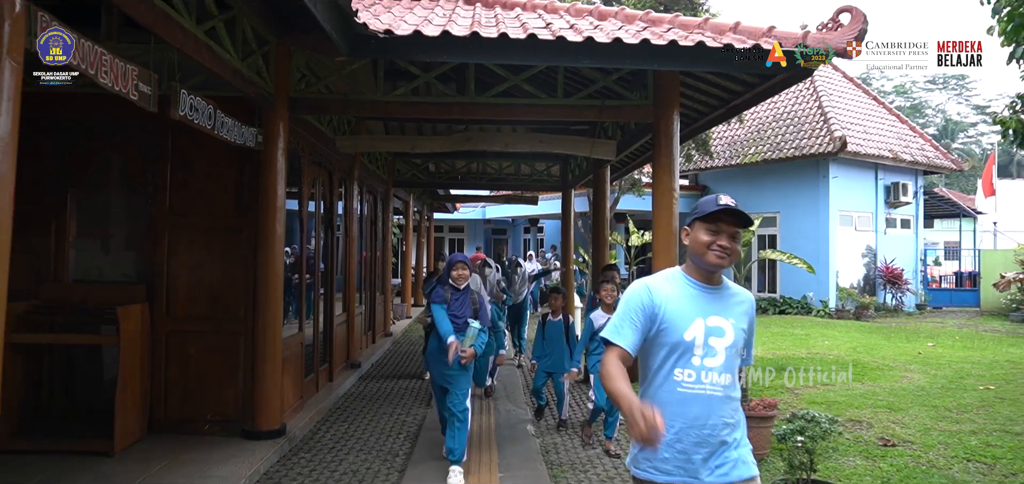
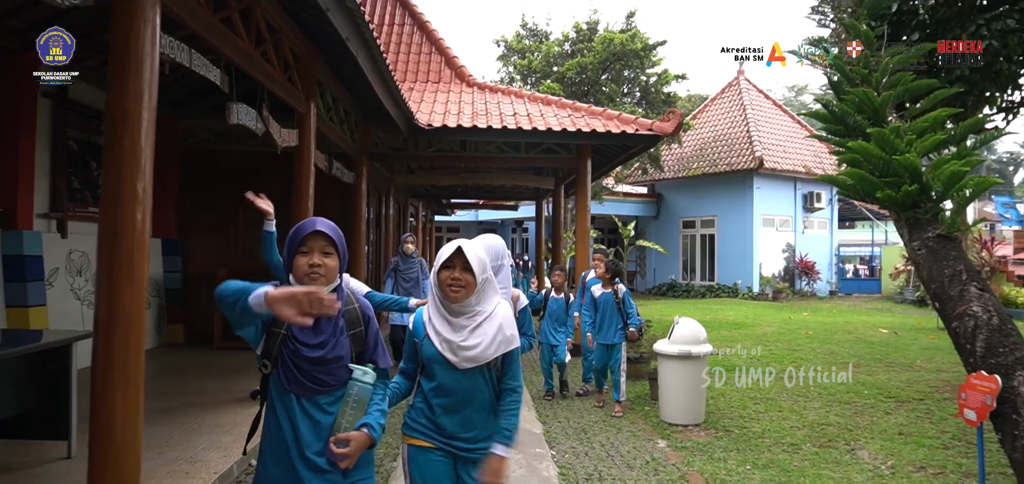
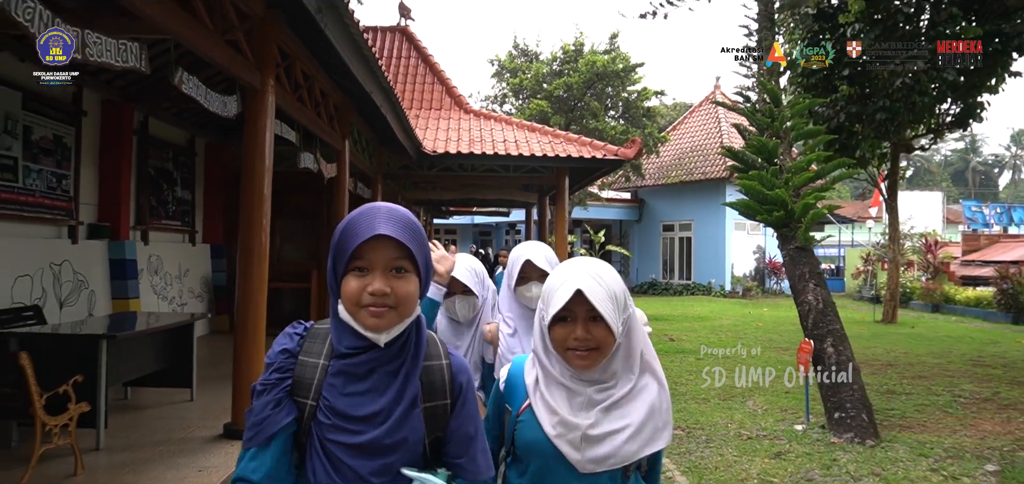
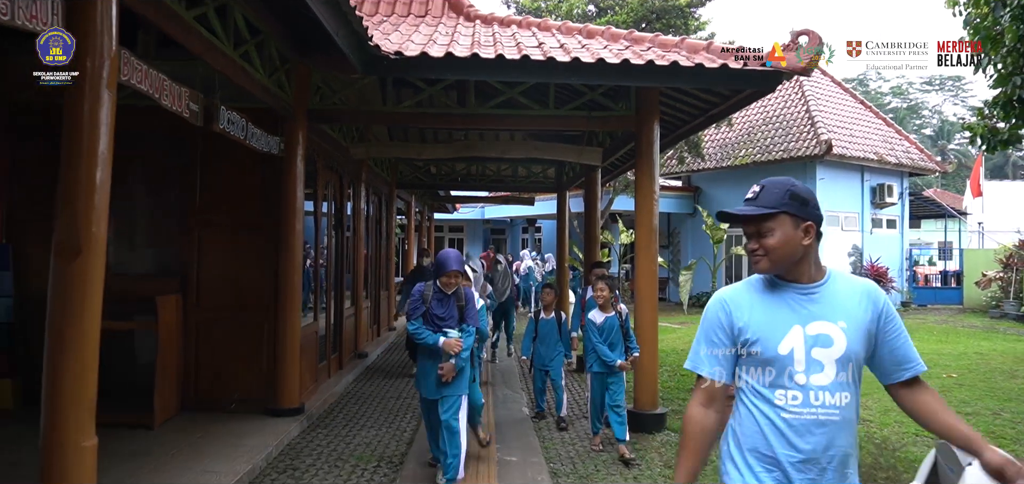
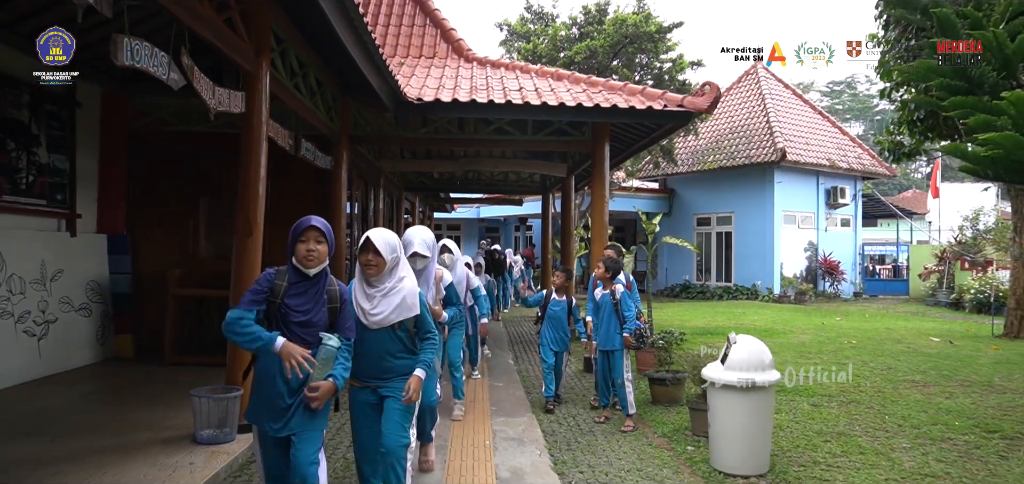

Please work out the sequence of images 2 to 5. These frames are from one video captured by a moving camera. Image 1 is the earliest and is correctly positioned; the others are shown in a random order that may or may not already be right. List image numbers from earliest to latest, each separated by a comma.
4, 5, 2, 3
